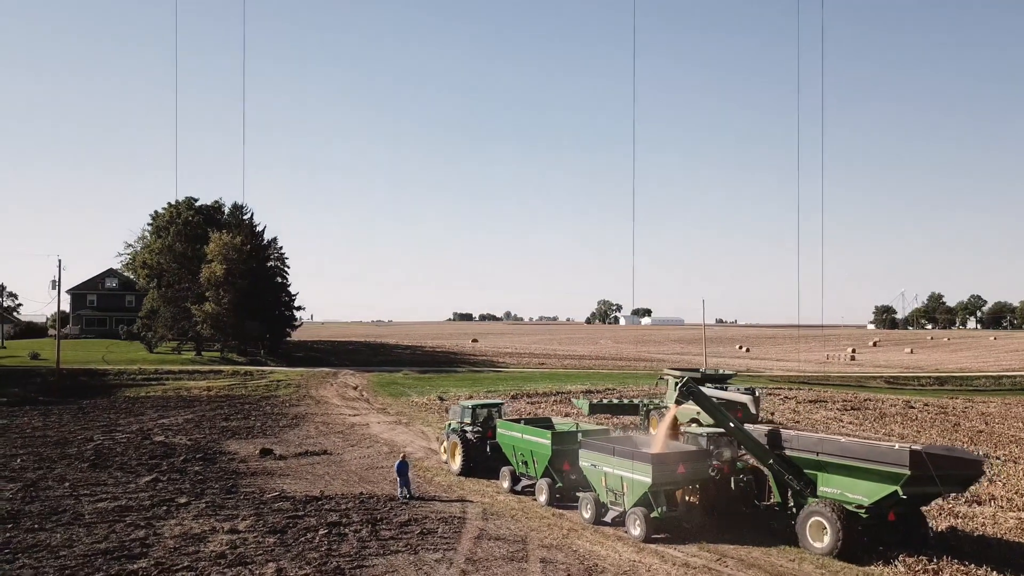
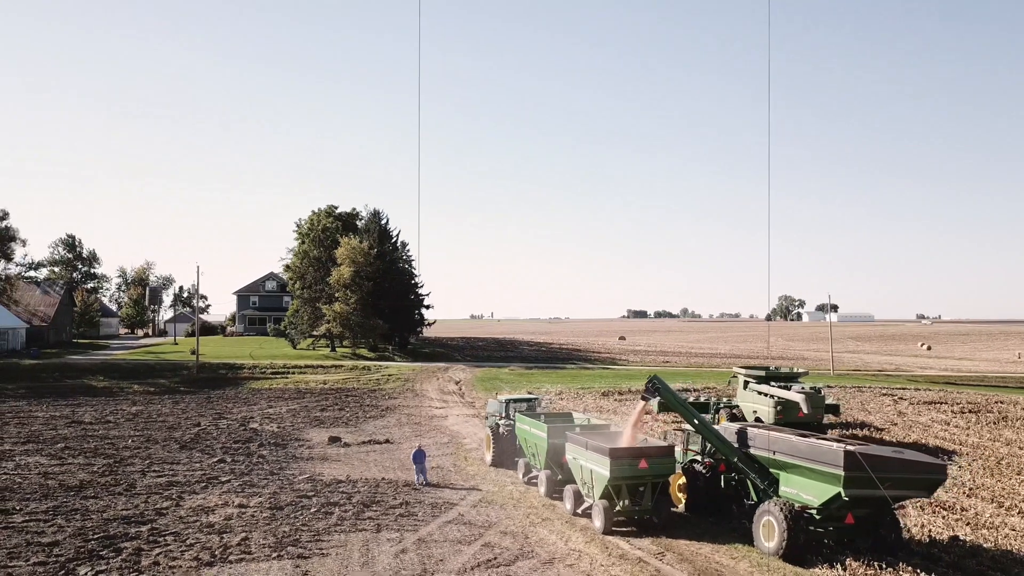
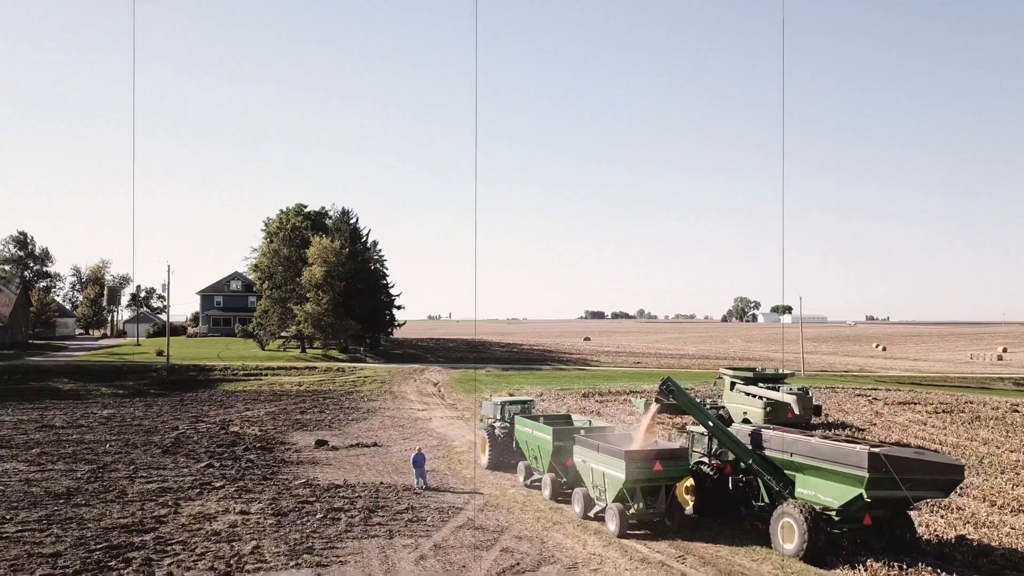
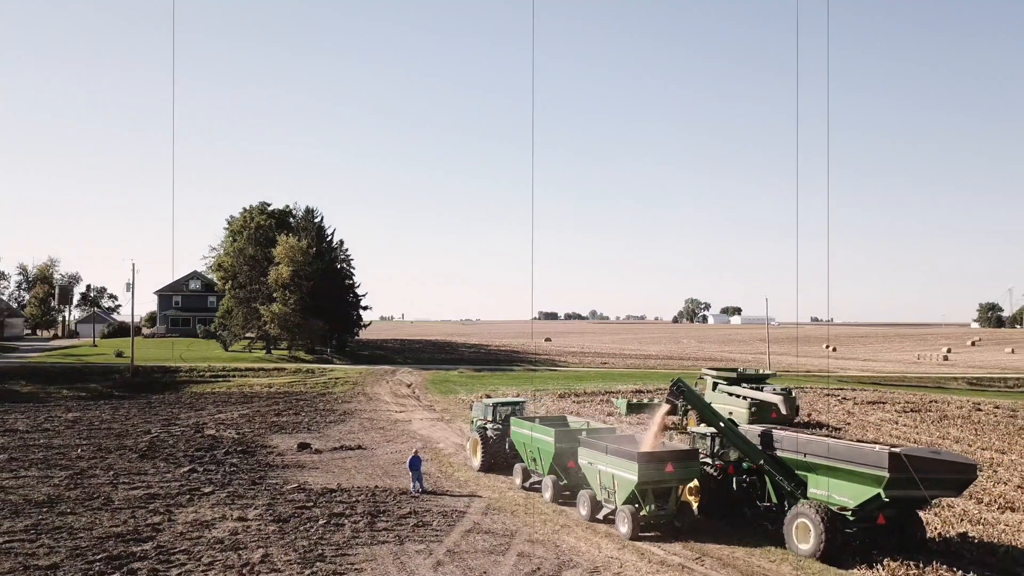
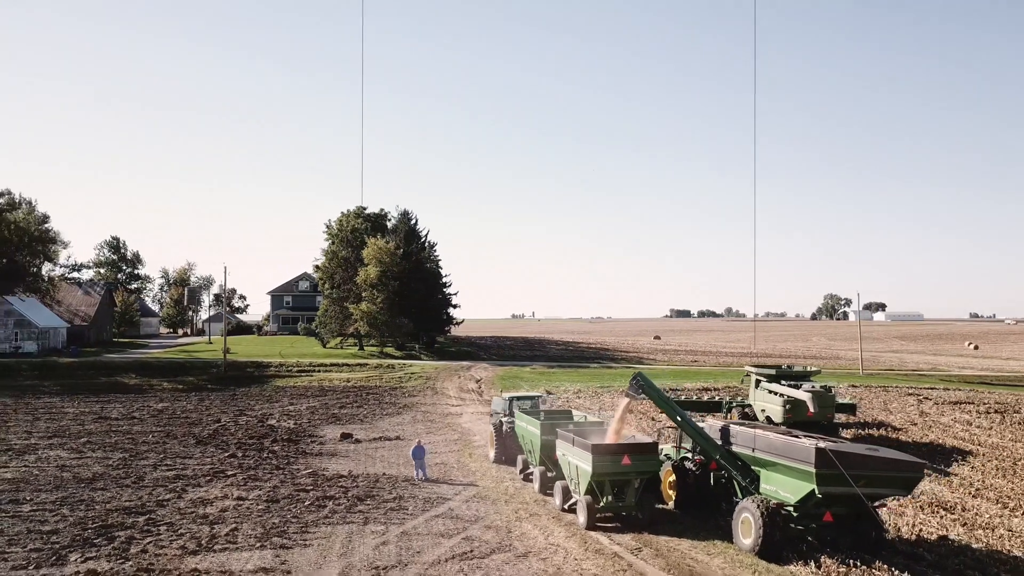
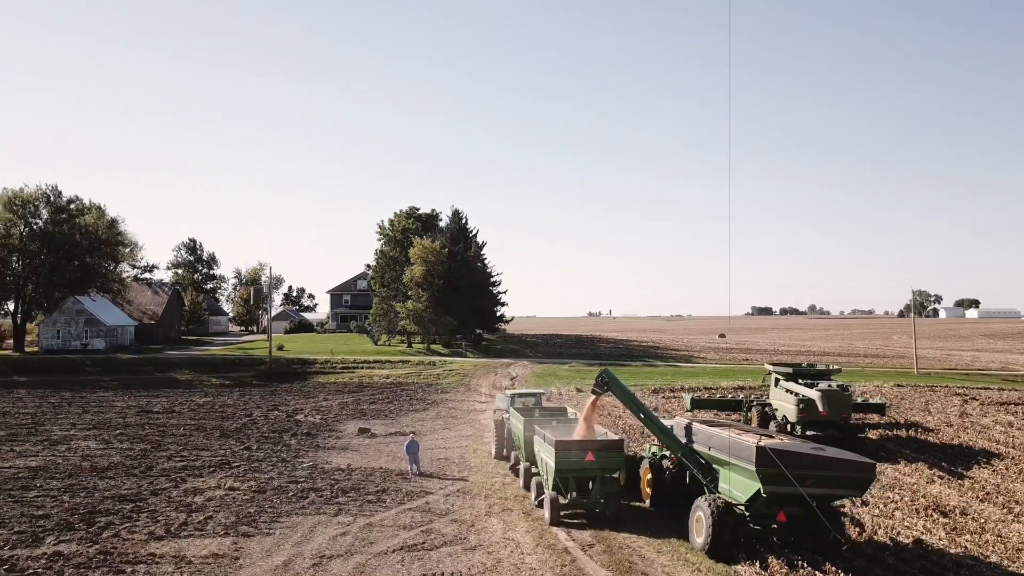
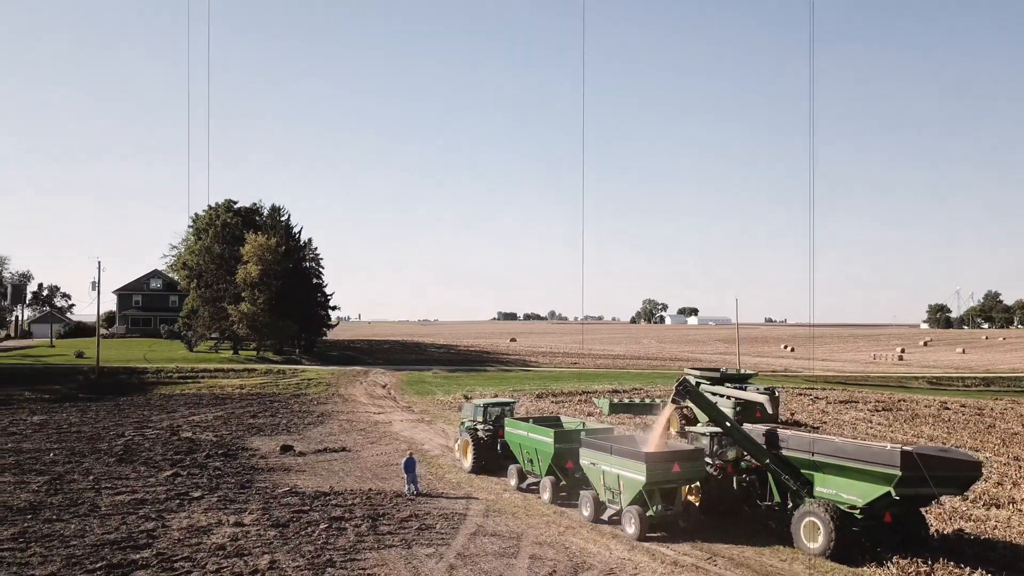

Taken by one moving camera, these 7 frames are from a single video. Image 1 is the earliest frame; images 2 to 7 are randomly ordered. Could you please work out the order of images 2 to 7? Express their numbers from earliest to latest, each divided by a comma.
7, 4, 3, 2, 5, 6
